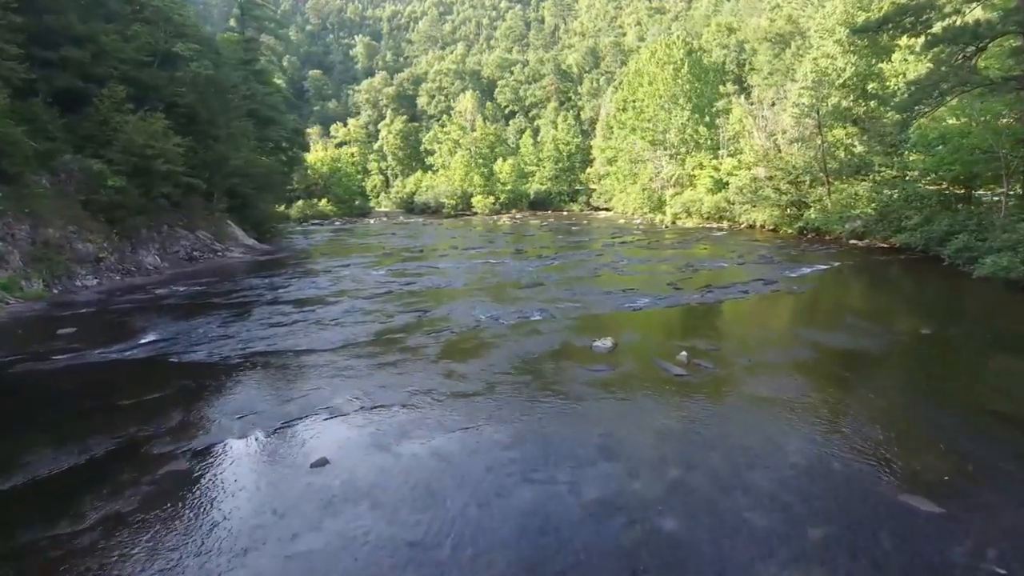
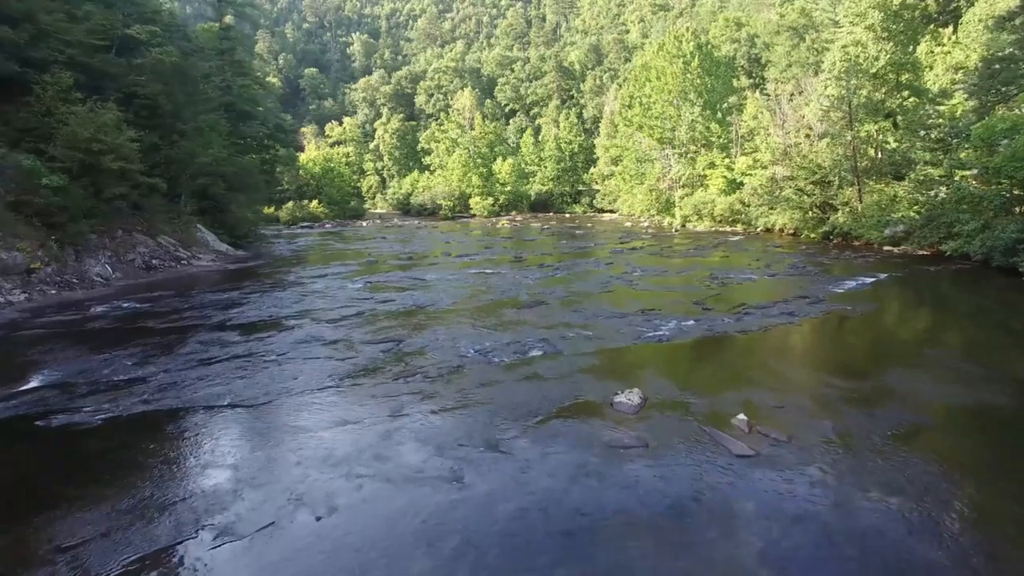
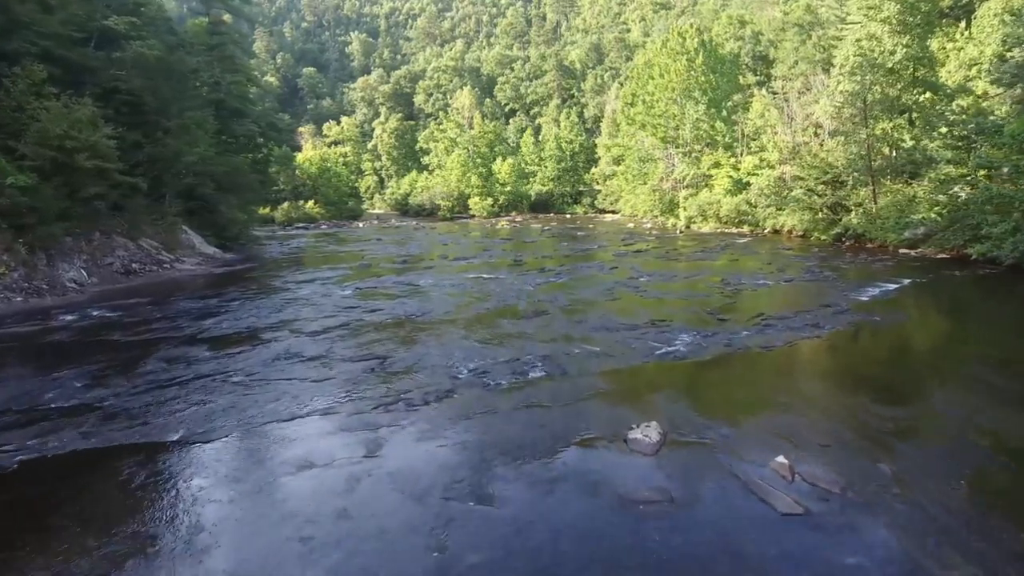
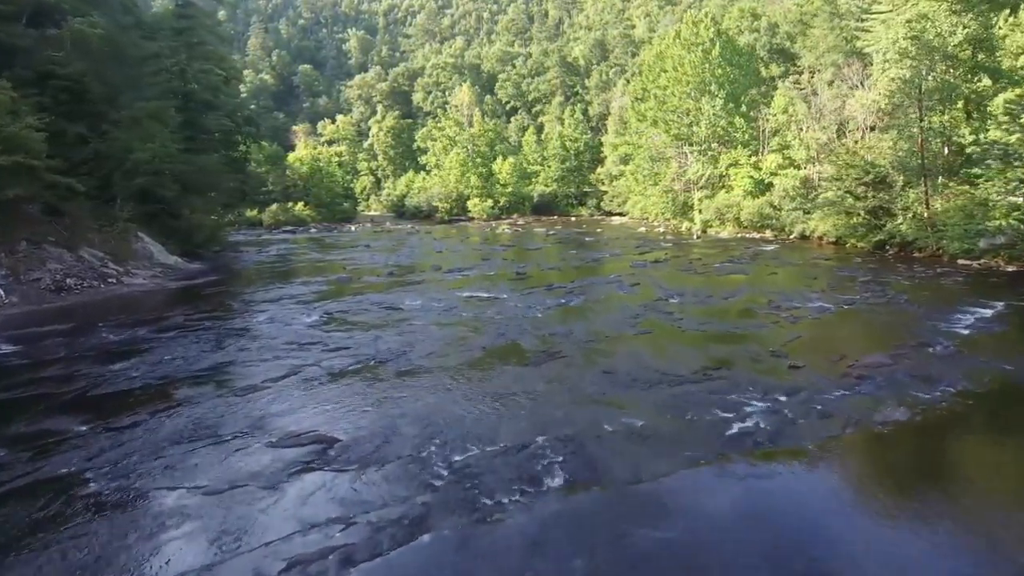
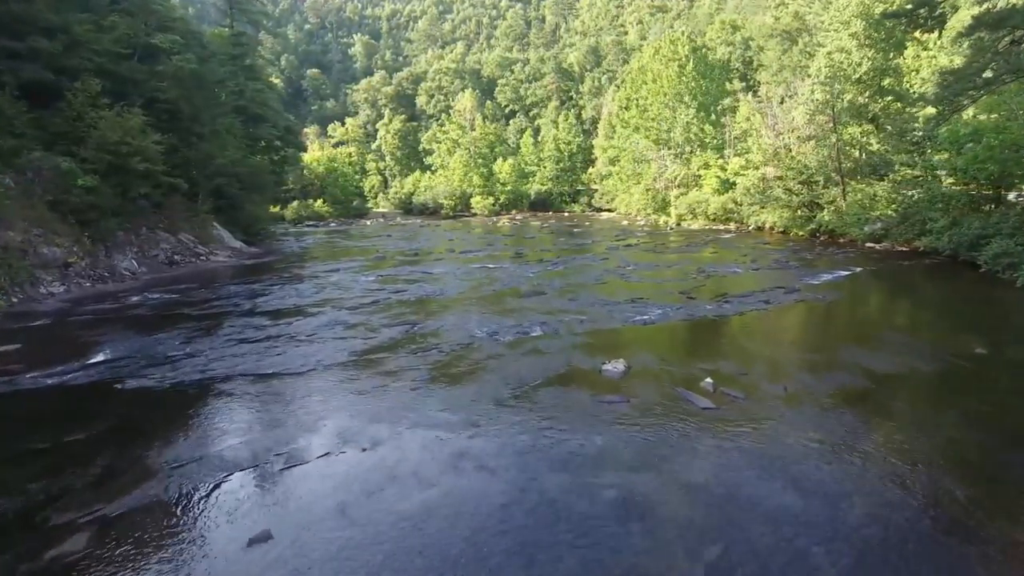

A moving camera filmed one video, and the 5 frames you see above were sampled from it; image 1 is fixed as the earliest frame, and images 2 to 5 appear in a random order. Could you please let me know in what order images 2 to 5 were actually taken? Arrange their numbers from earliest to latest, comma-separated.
5, 2, 3, 4
